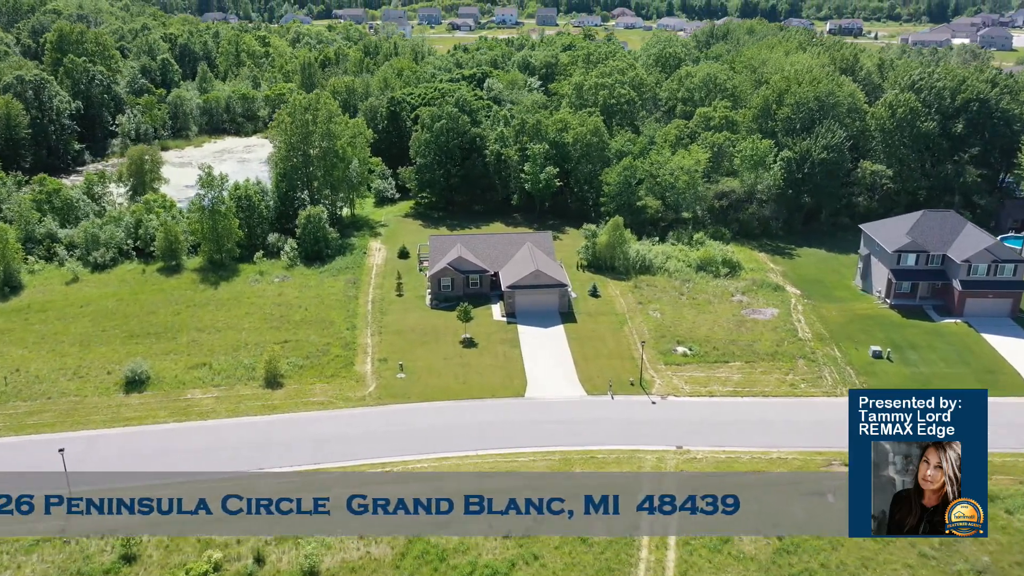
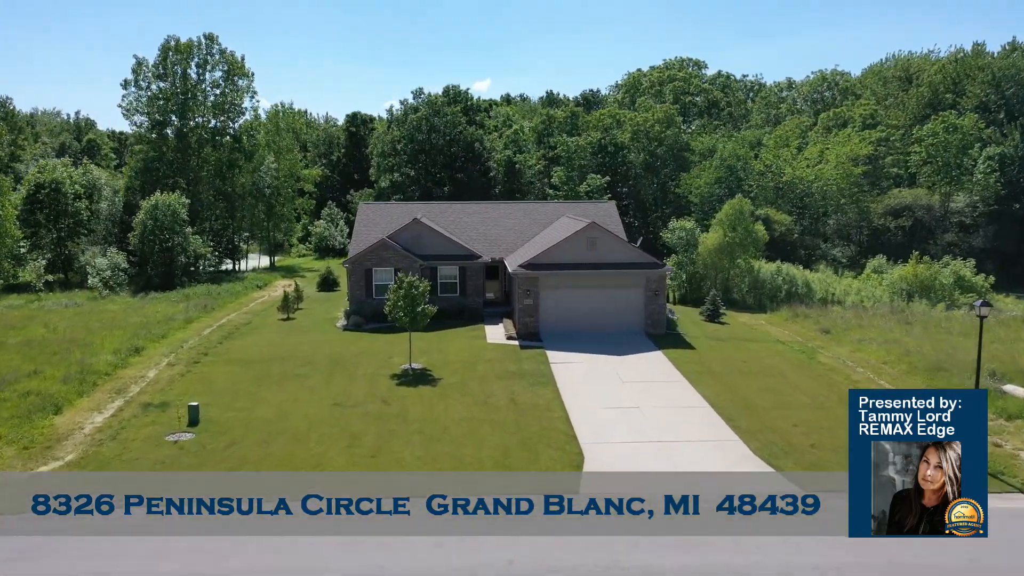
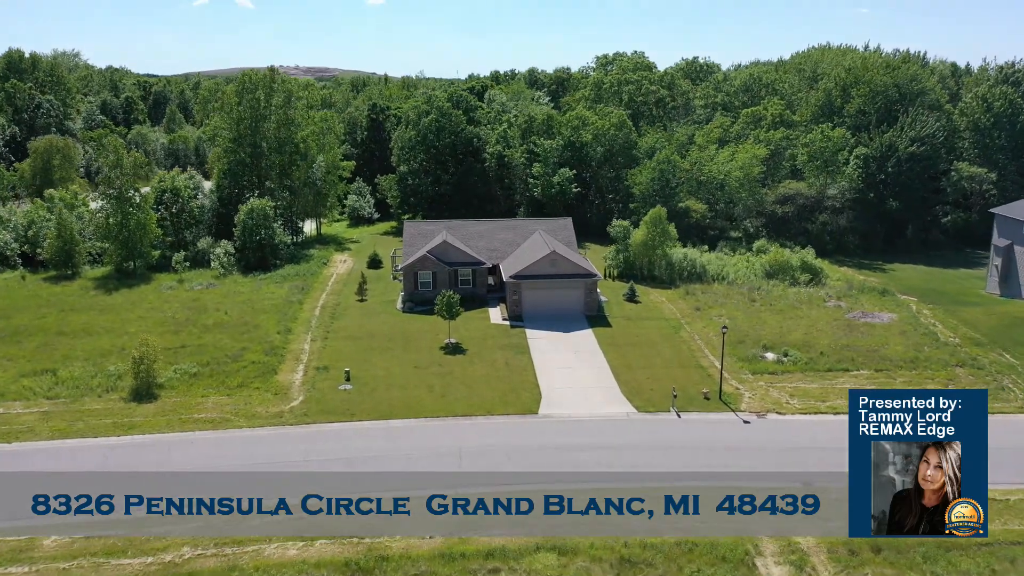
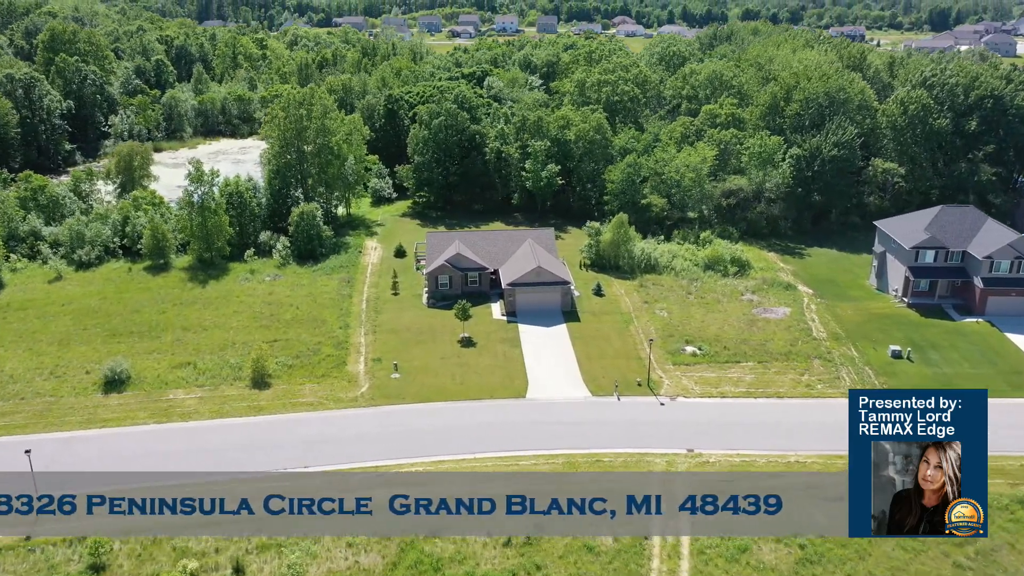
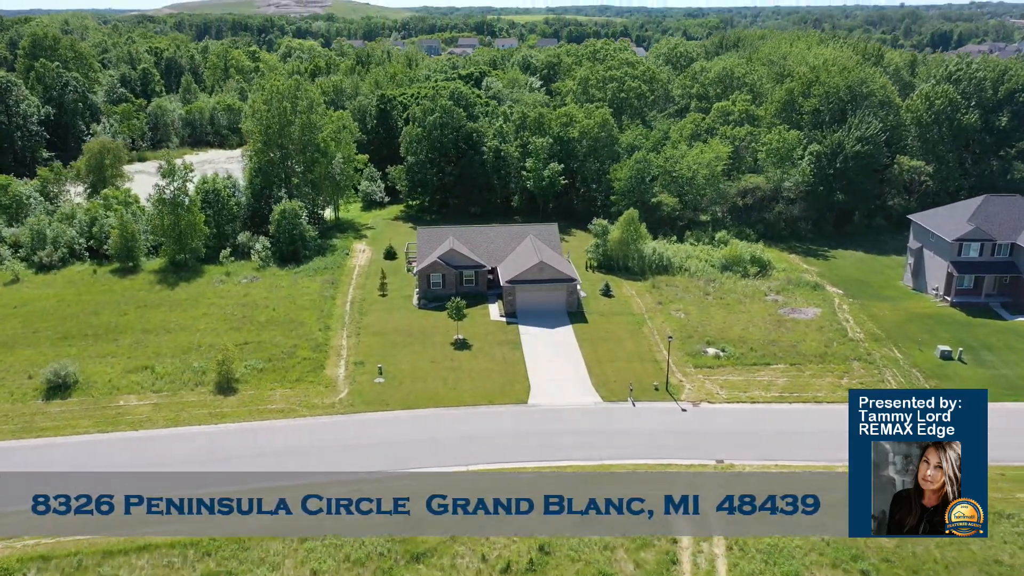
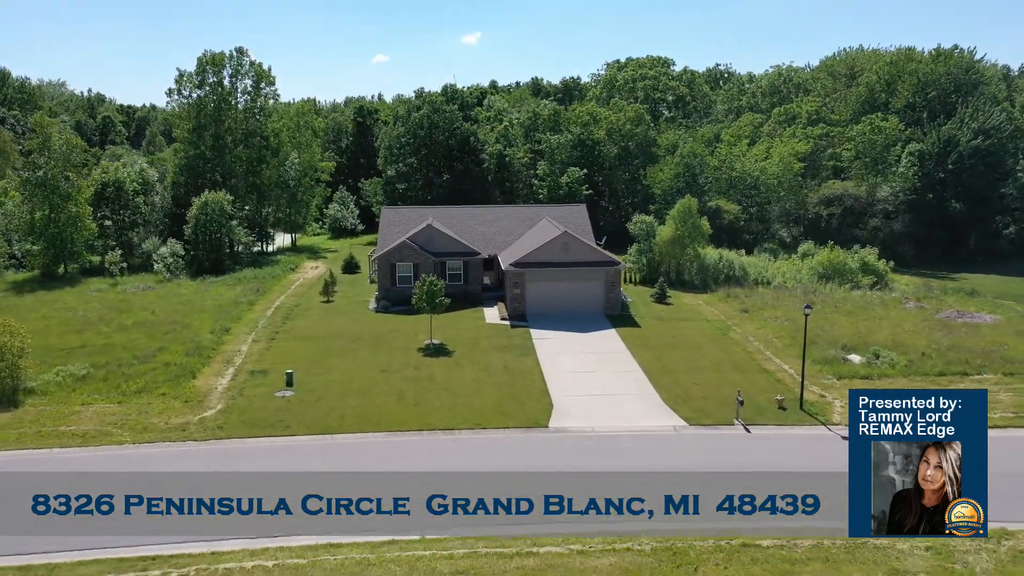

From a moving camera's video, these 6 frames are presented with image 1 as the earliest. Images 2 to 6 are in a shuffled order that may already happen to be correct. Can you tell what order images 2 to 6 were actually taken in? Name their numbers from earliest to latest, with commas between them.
4, 5, 3, 6, 2
